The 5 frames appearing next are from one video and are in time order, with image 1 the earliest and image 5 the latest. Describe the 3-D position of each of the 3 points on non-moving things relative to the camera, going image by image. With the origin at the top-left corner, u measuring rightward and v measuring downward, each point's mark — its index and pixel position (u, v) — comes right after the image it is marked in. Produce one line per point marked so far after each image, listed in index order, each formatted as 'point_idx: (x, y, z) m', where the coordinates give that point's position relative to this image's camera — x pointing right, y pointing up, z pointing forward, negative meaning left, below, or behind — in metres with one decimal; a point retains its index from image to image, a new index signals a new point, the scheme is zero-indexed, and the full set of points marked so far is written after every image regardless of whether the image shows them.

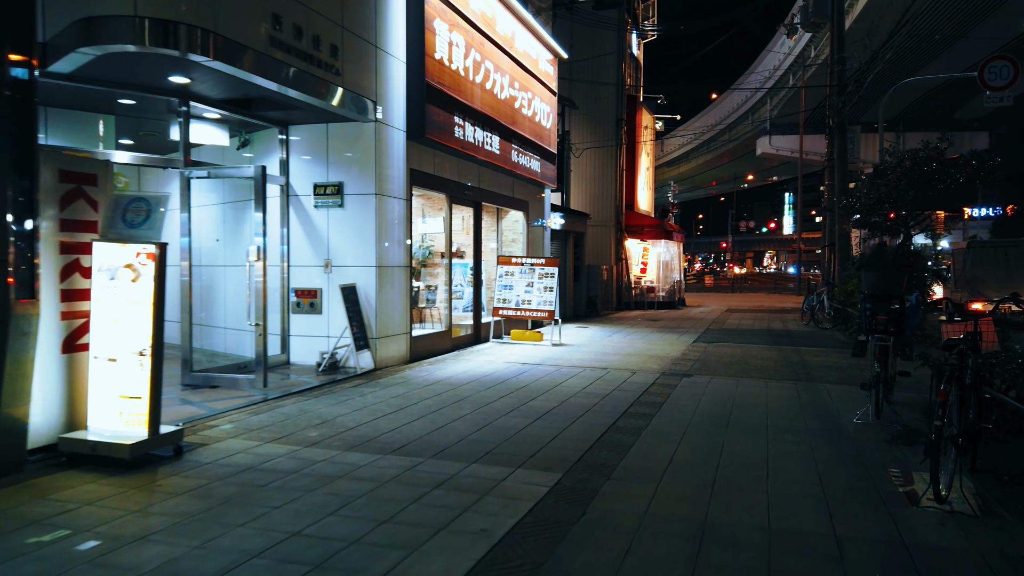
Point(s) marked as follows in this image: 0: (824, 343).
0: (+5.6, -1.0, +13.5) m
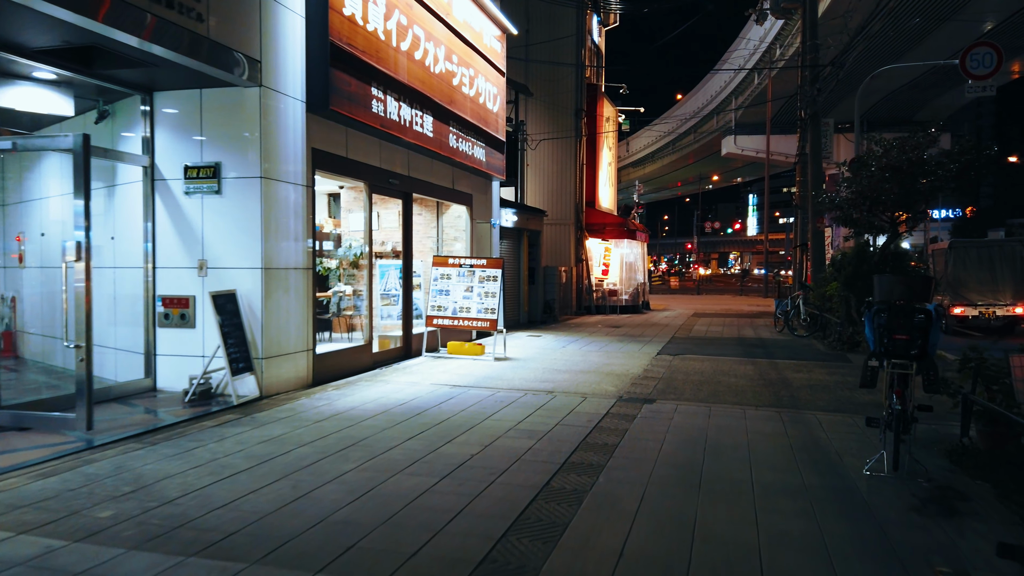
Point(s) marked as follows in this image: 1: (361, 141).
0: (+4.7, -1.1, +12.0) m
1: (-1.9, +1.8, +9.2) m
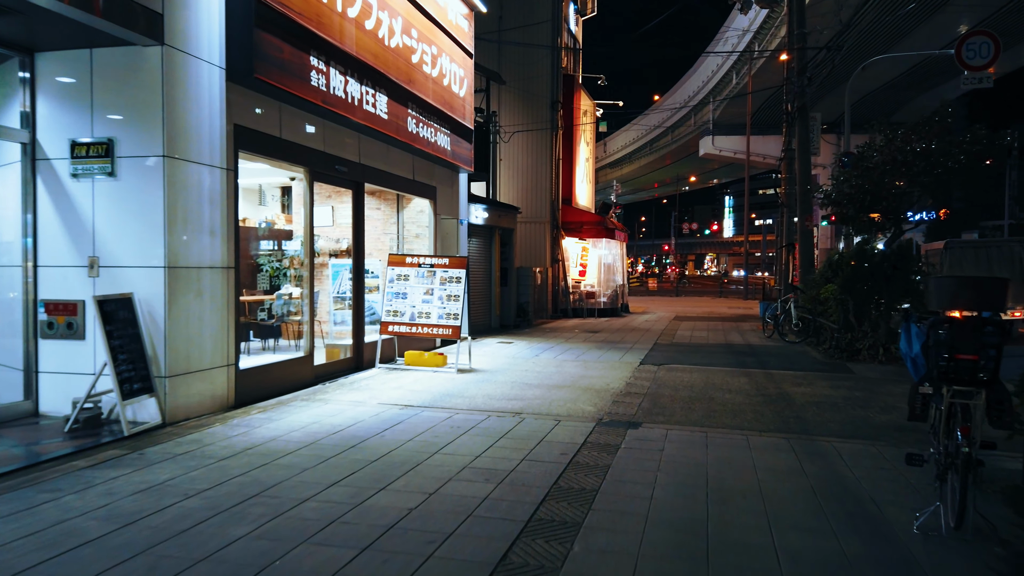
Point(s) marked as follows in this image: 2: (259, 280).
0: (+4.2, -1.1, +10.9) m
1: (-2.3, +1.8, +8.0) m
2: (-2.6, +0.1, +7.8) m
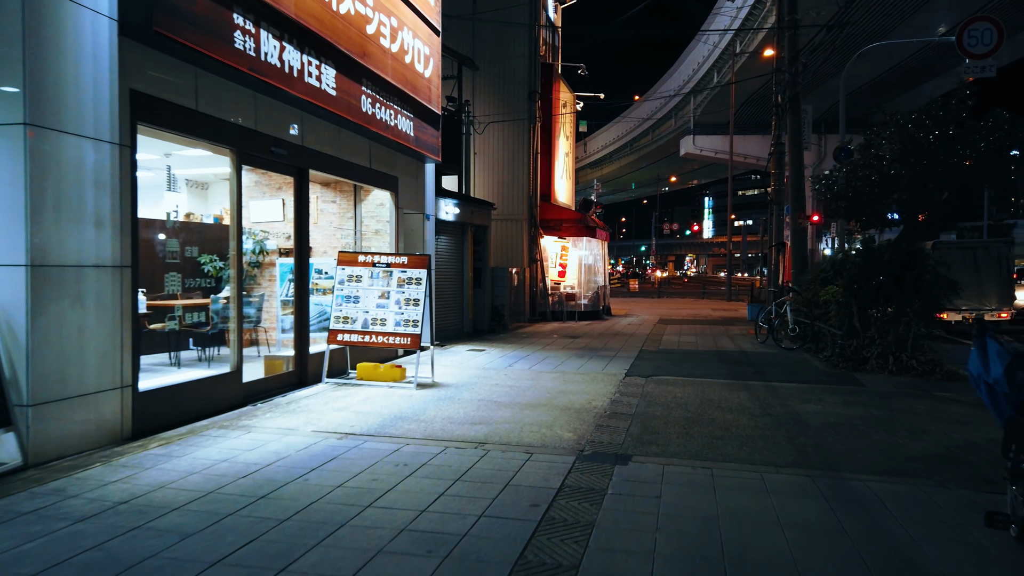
0: (+3.8, -1.1, +9.8) m
1: (-2.6, +1.8, +6.7) m
2: (-2.9, +0.1, +6.5) m
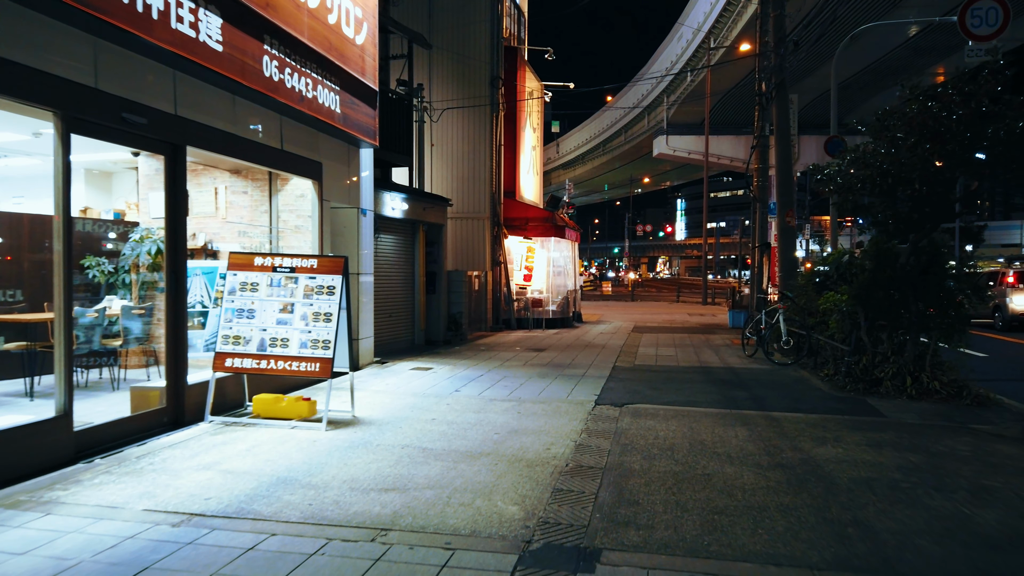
0: (+3.2, -1.2, +8.1) m
1: (-3.1, +1.7, +4.8) m
2: (-3.3, 0.0, +4.7) m
